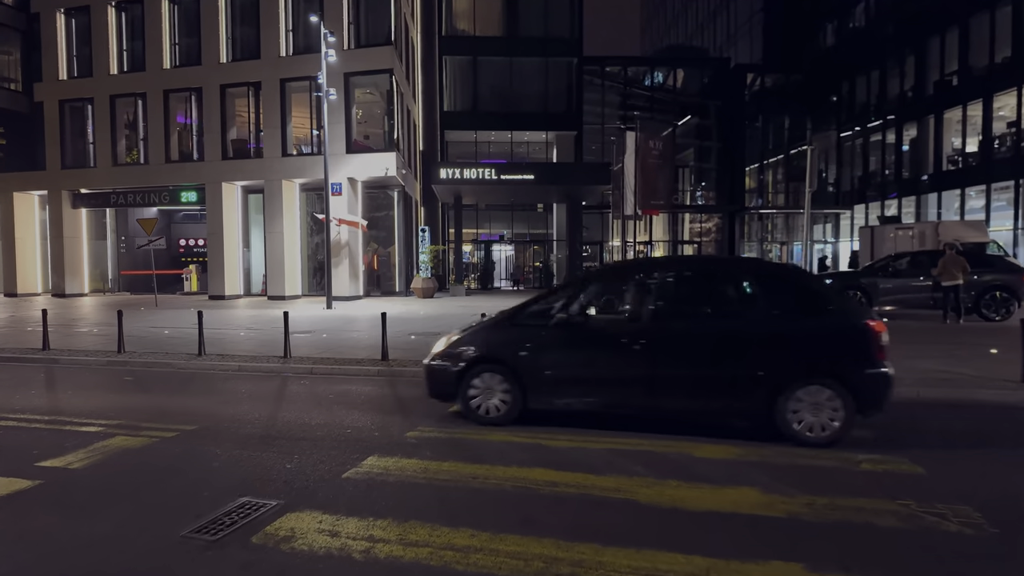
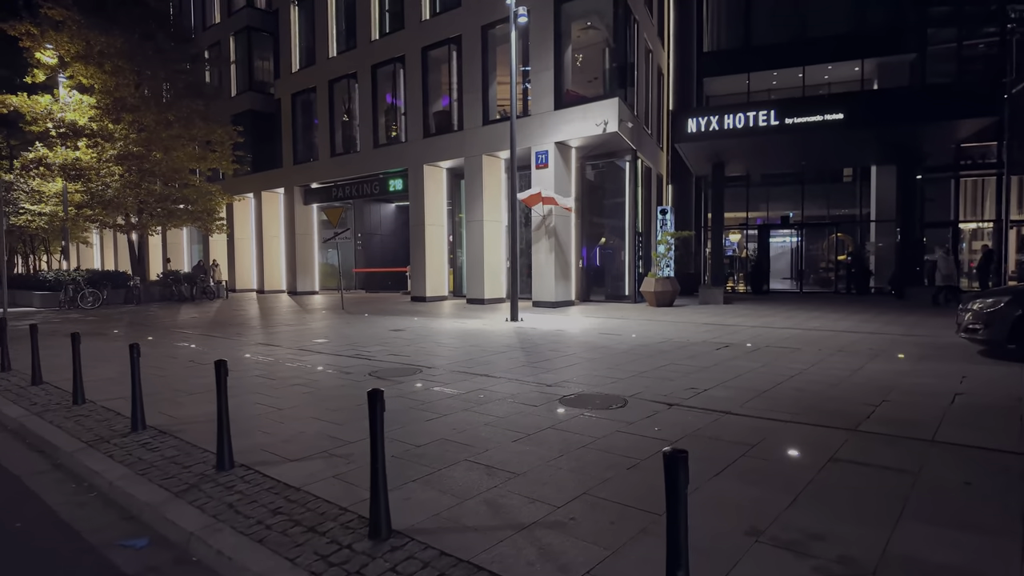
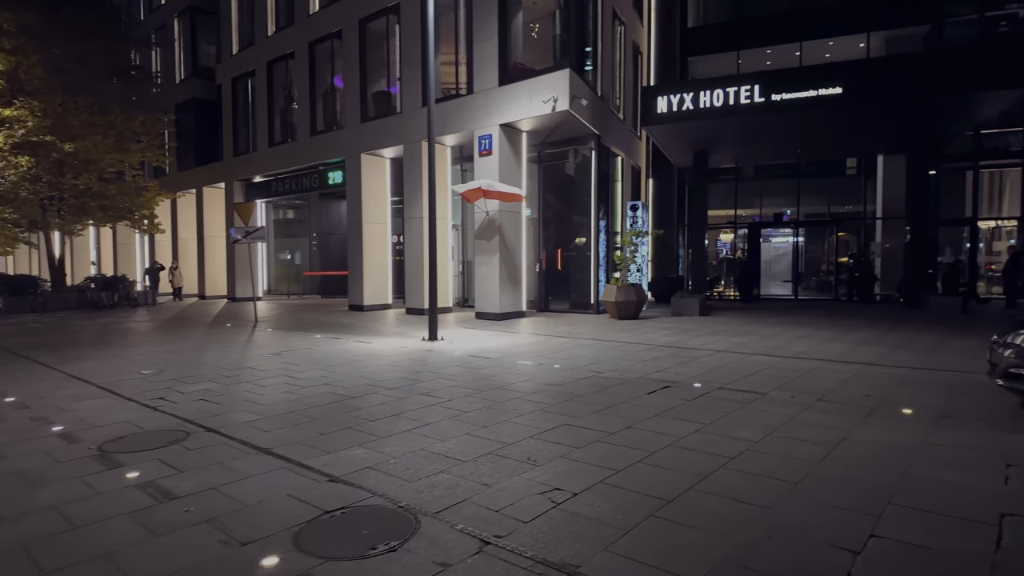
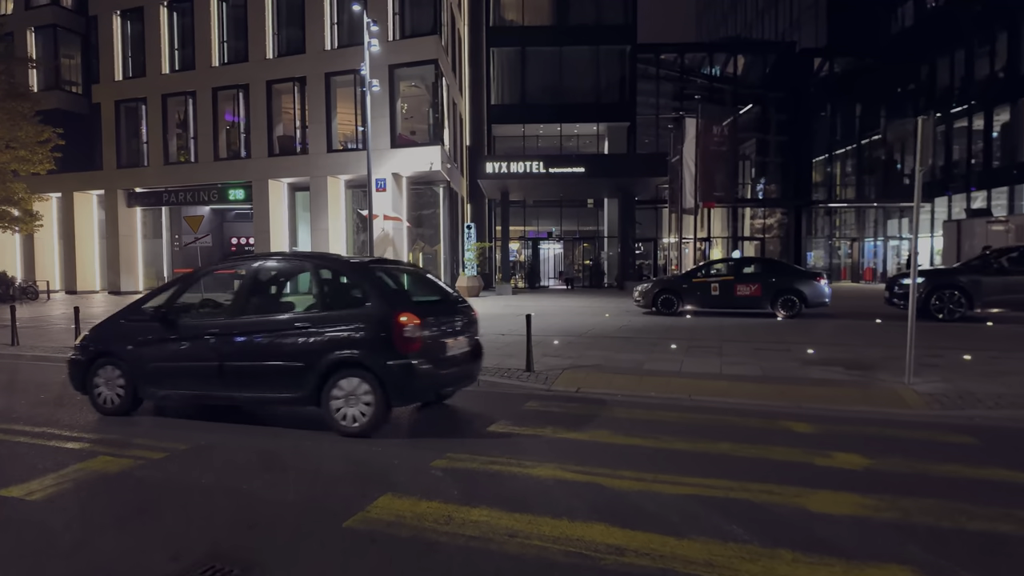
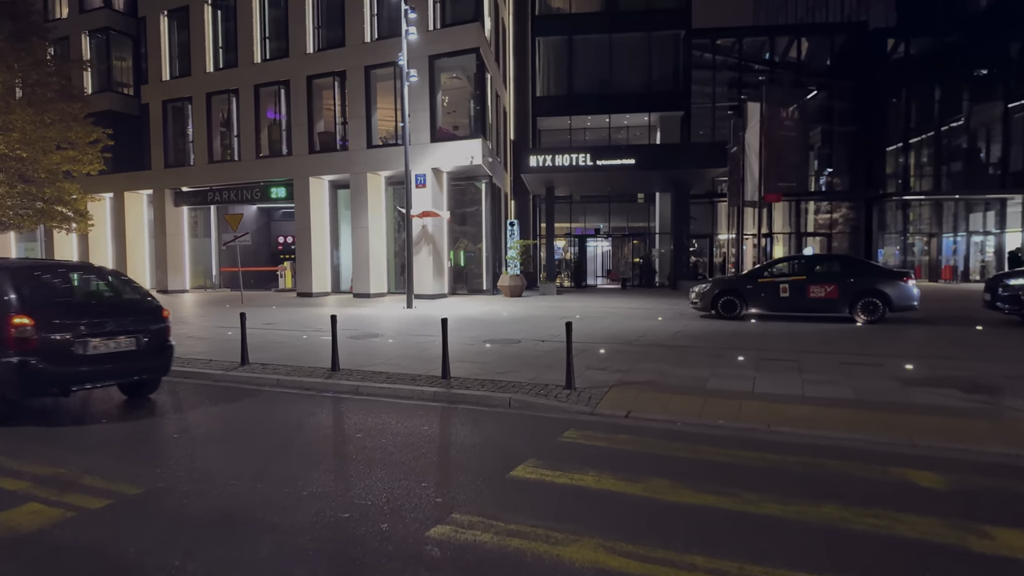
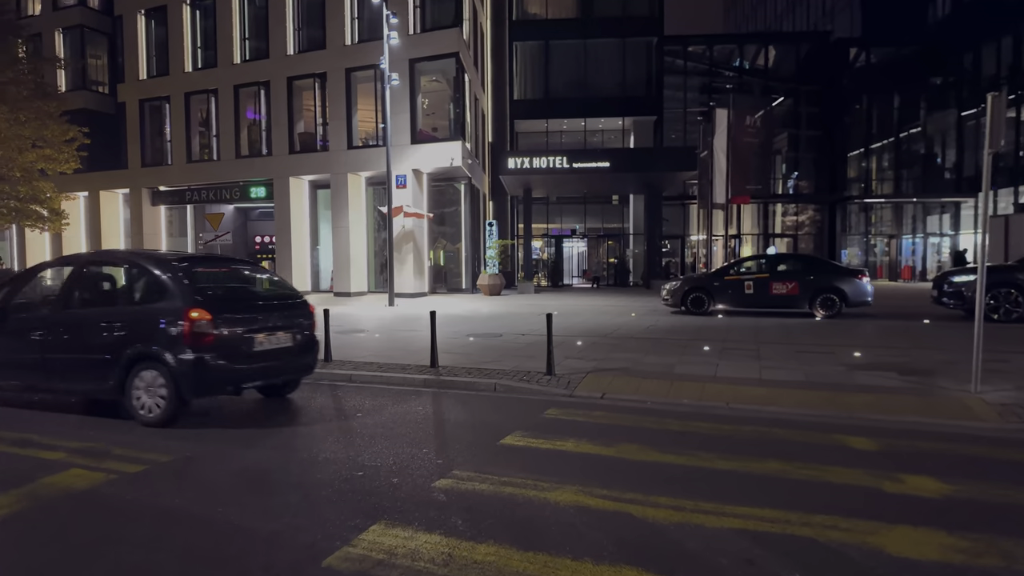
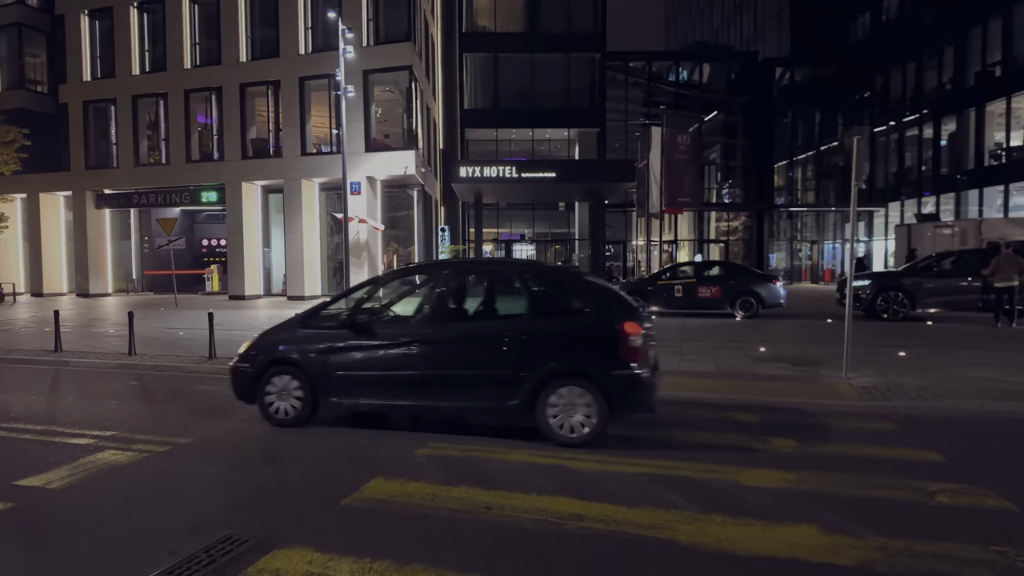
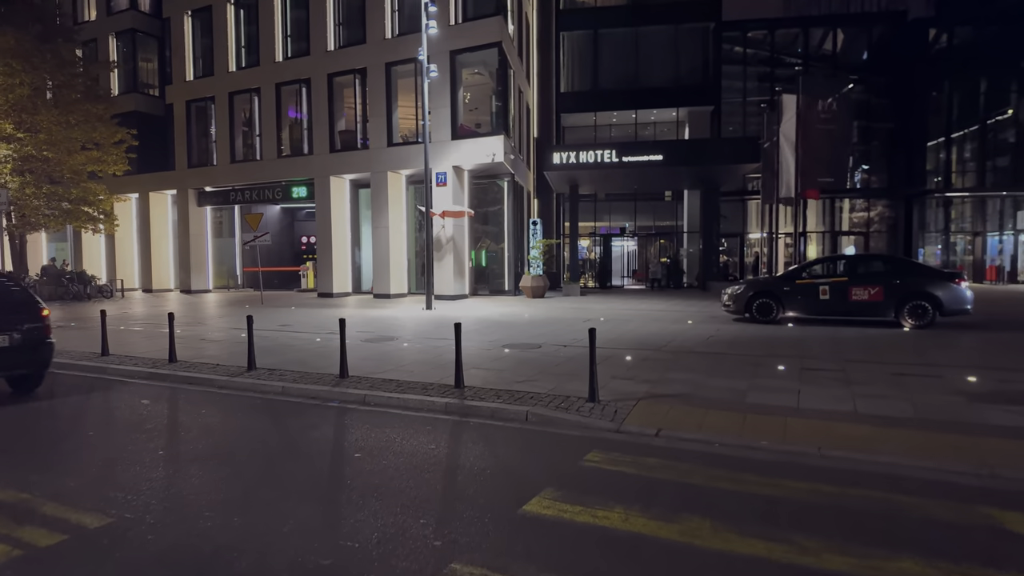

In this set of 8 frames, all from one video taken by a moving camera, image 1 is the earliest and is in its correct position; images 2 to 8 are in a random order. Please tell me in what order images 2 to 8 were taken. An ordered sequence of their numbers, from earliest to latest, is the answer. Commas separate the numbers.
7, 4, 6, 5, 8, 2, 3
